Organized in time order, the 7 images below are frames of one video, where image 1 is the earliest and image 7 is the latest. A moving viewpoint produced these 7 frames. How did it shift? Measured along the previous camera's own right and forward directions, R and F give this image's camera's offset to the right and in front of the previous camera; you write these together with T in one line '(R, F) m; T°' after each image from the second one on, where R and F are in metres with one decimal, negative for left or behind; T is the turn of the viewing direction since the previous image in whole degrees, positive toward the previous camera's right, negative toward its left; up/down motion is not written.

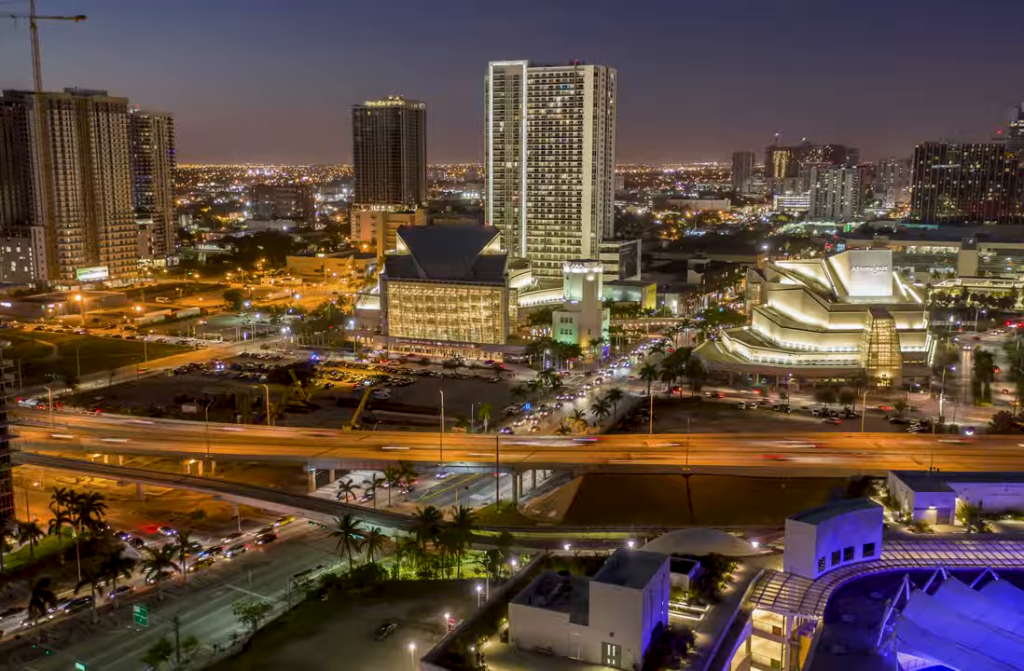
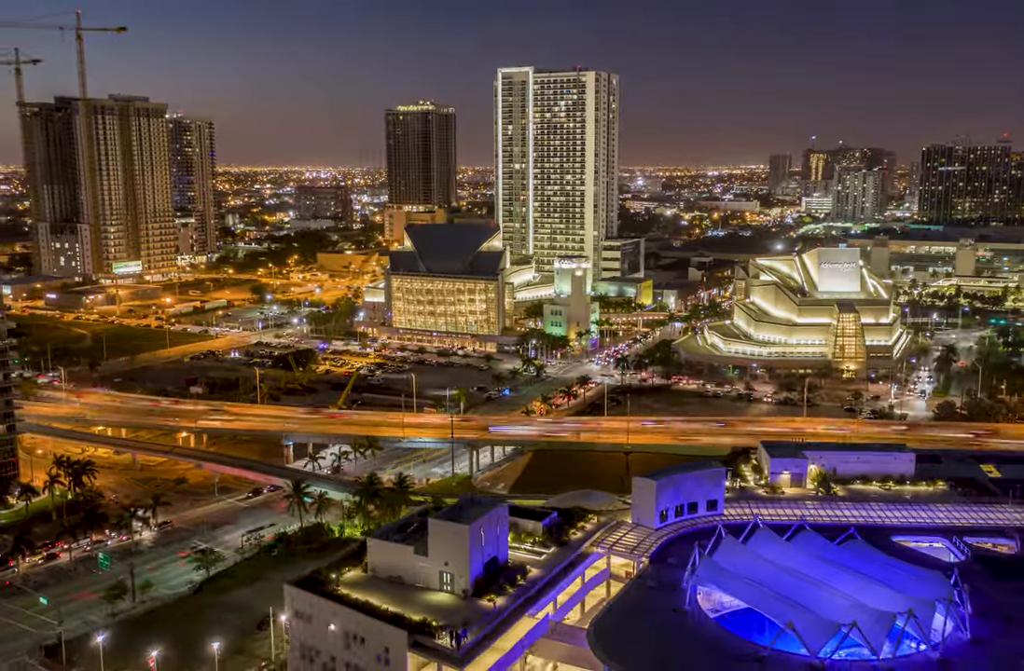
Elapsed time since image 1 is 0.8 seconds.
(+6.0, -4.5) m; -4°
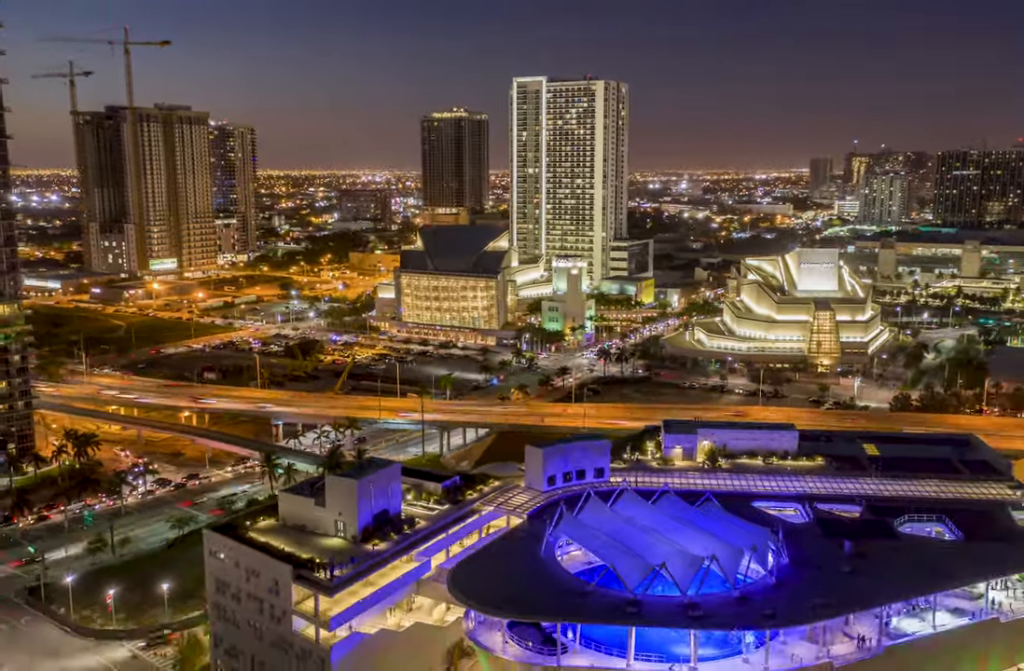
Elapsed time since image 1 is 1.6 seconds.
(+5.9, -4.4) m; -4°
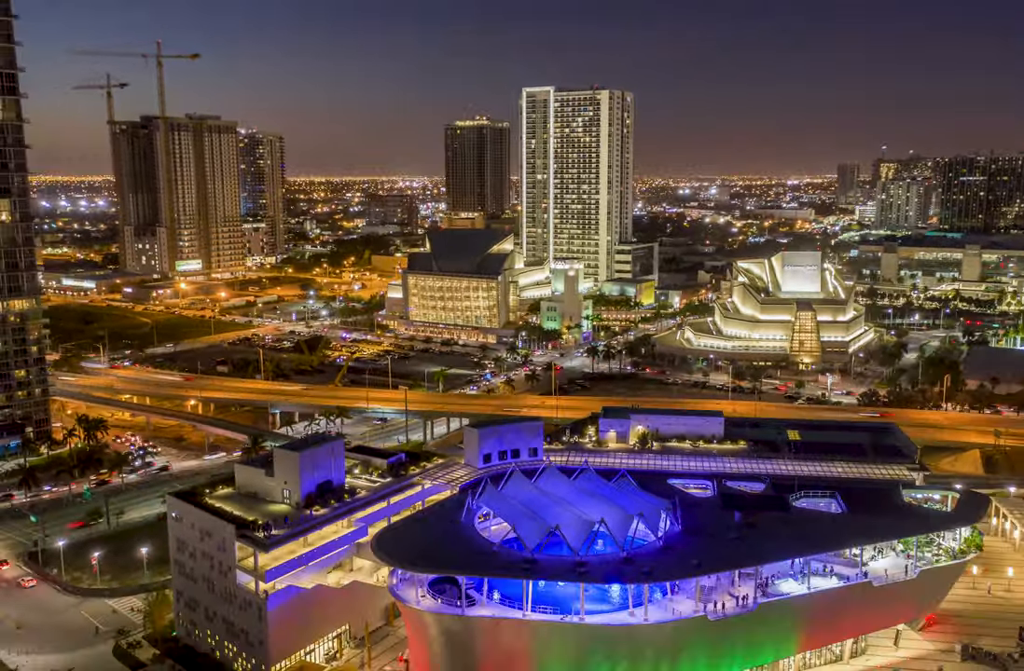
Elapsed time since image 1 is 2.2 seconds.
(+4.4, -3.8) m; -3°
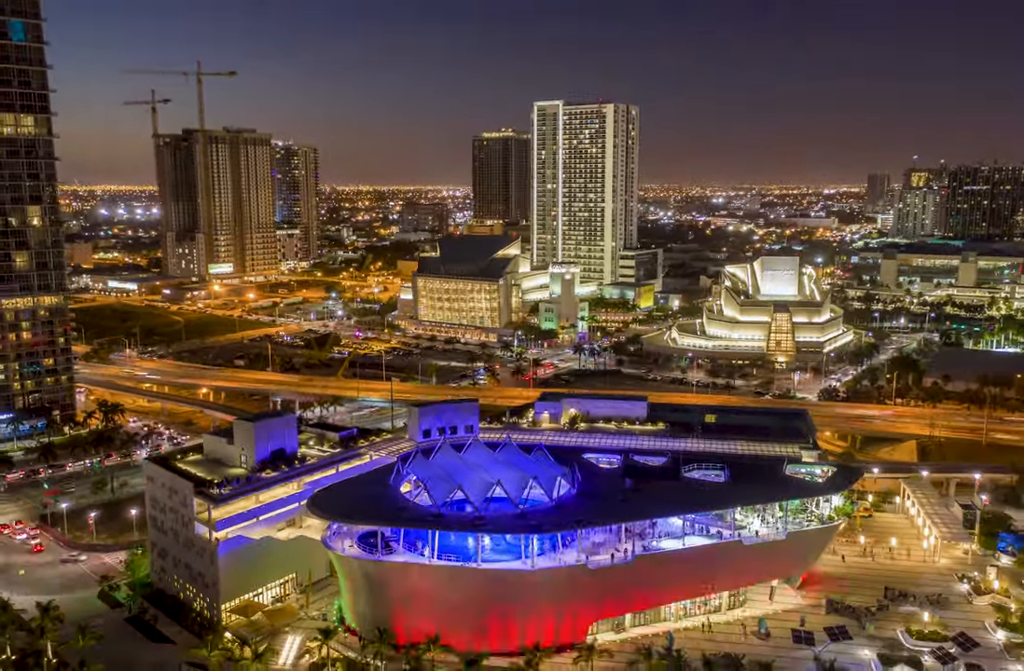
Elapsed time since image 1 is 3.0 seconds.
(+5.4, -5.6) m; -3°
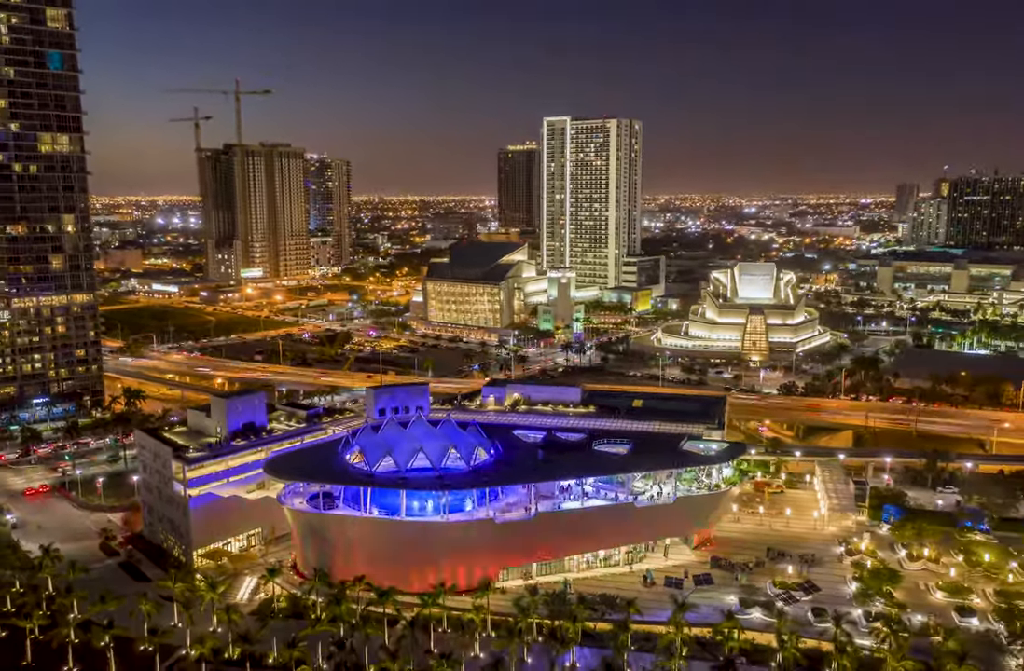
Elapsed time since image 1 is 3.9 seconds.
(+6.0, -6.9) m; -3°
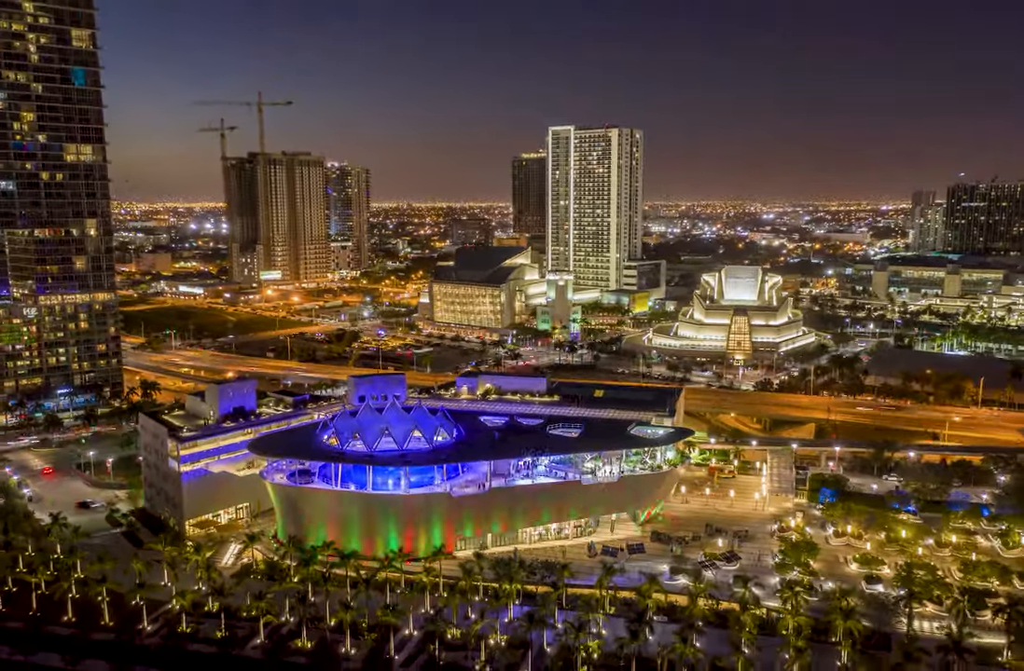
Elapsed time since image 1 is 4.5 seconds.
(+3.8, -5.0) m; -2°
